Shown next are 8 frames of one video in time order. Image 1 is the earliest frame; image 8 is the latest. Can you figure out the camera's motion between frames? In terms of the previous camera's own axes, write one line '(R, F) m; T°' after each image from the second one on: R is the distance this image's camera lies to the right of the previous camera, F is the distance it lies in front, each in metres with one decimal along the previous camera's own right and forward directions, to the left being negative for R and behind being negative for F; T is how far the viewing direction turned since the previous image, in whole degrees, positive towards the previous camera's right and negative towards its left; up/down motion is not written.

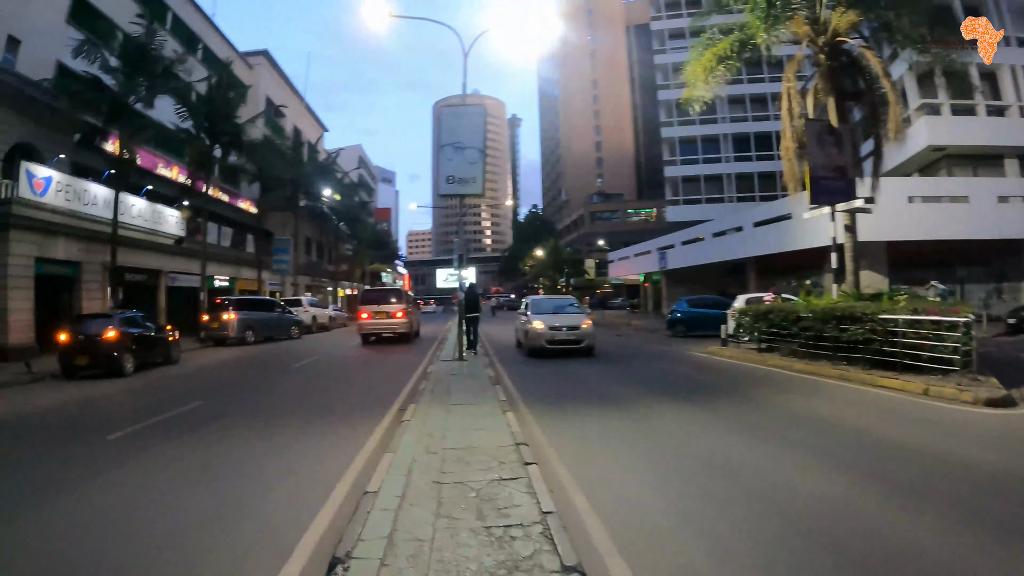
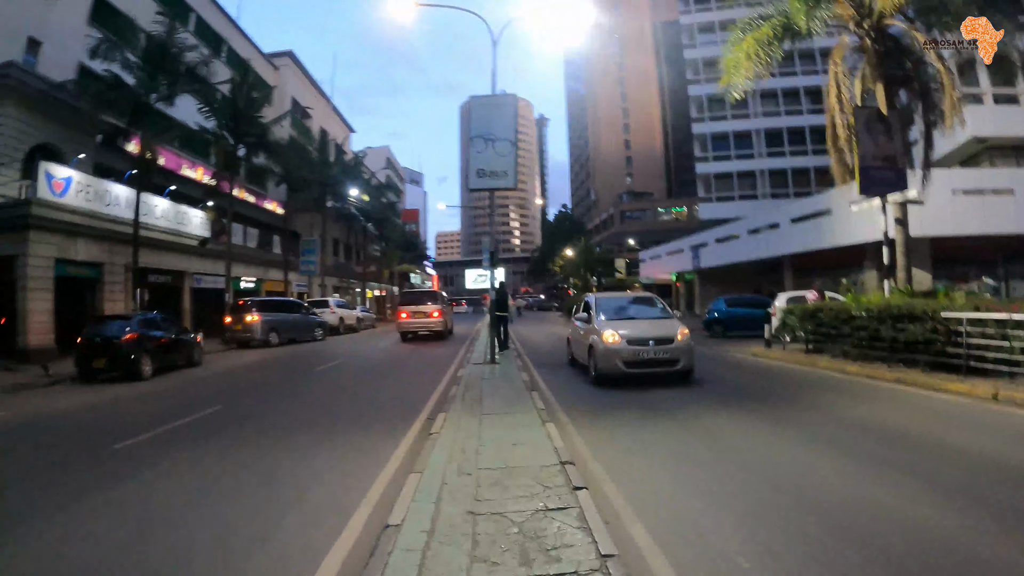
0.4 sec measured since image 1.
(-0.1, +0.7) m; -2°
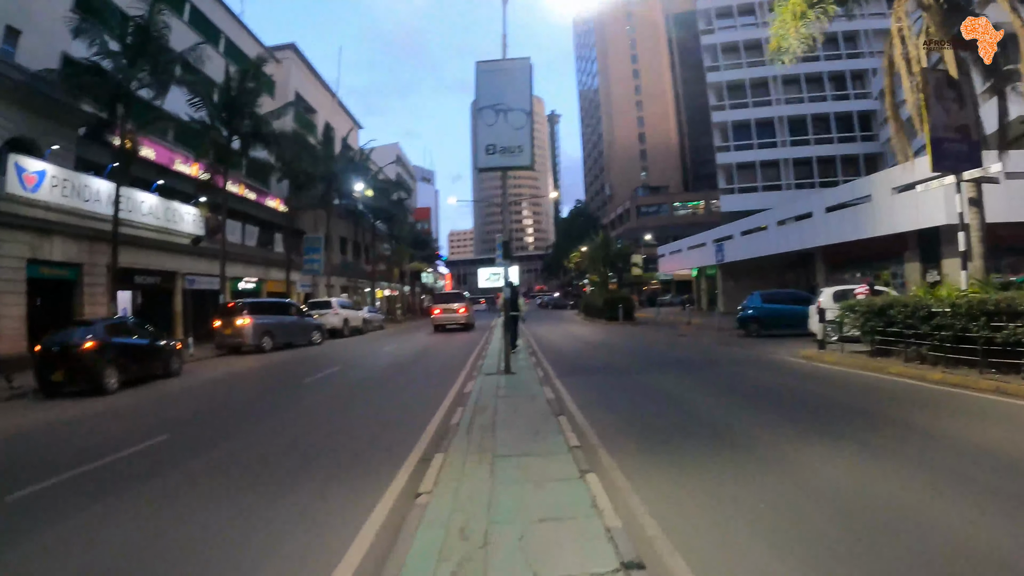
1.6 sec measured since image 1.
(-0.1, +1.9) m; -1°
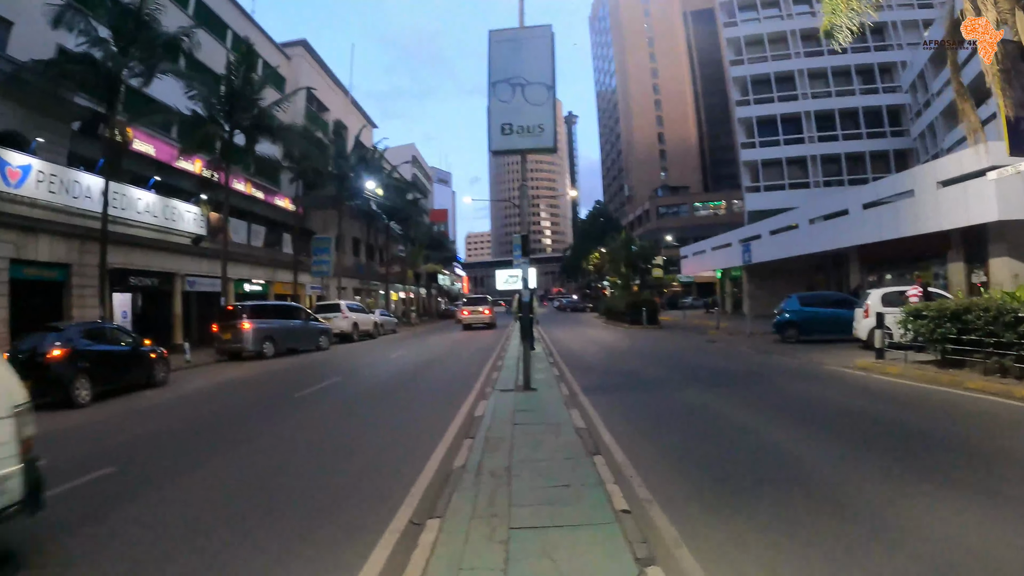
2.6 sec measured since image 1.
(0.0, +1.4) m; -1°
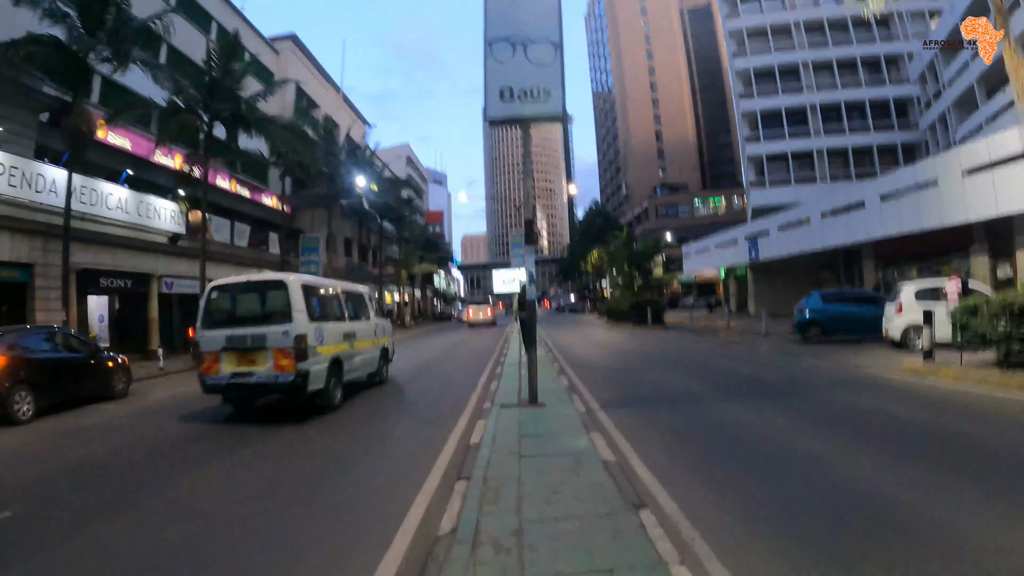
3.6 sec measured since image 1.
(-0.1, +1.4) m; 0°
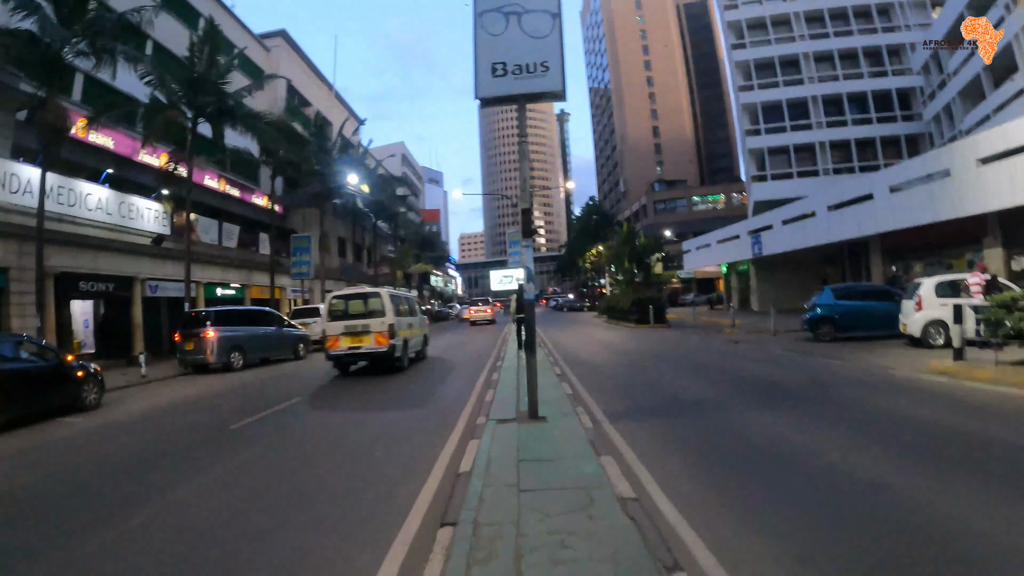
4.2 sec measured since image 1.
(0.0, +0.8) m; 0°
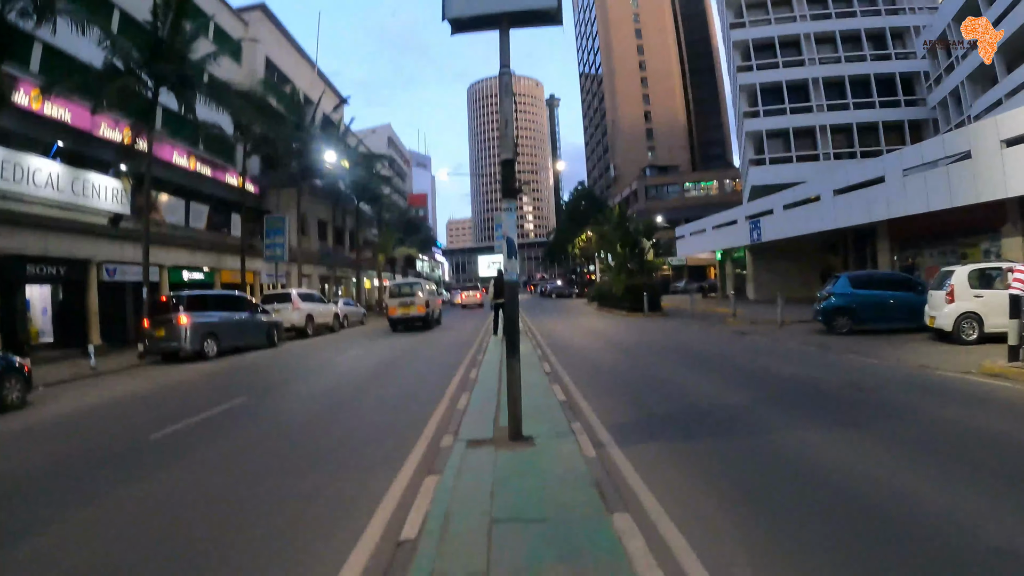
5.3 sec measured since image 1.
(0.0, +1.5) m; +1°
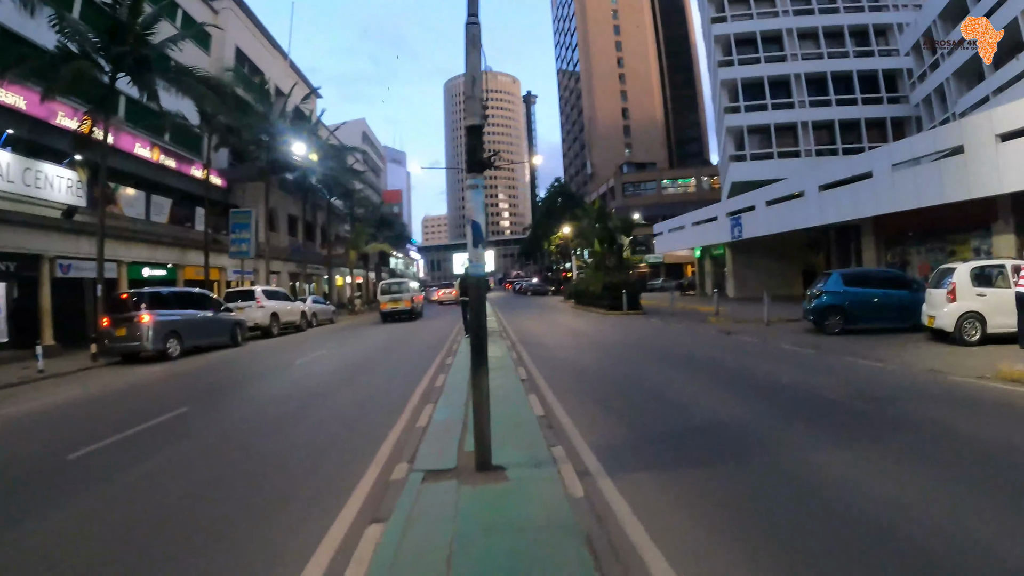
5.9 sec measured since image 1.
(-0.1, +0.8) m; +2°
